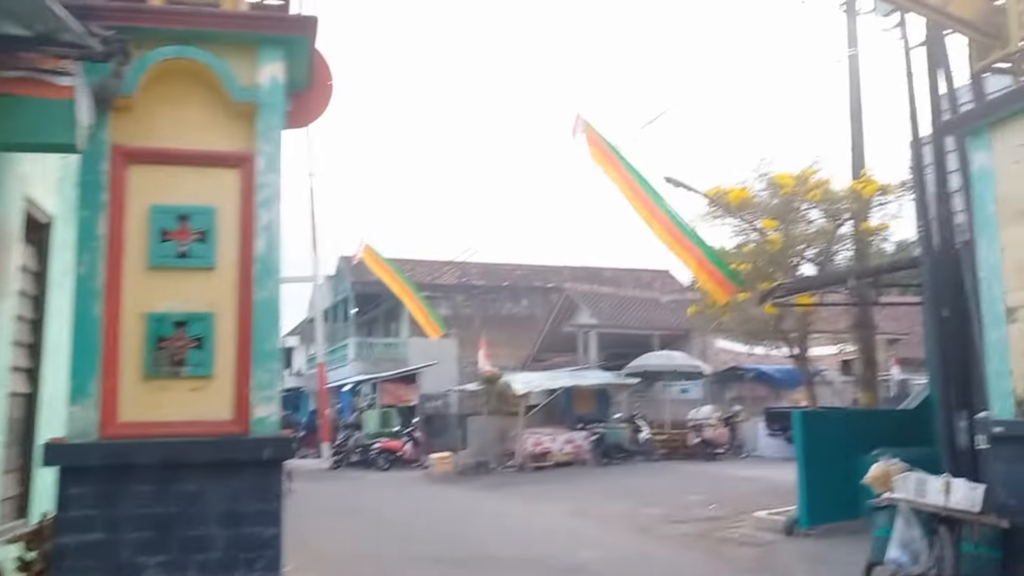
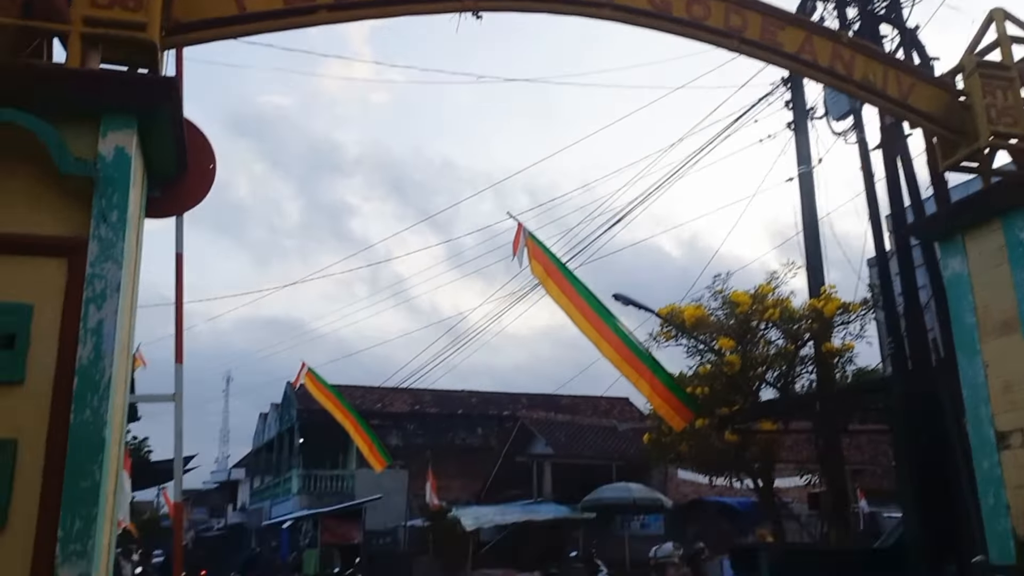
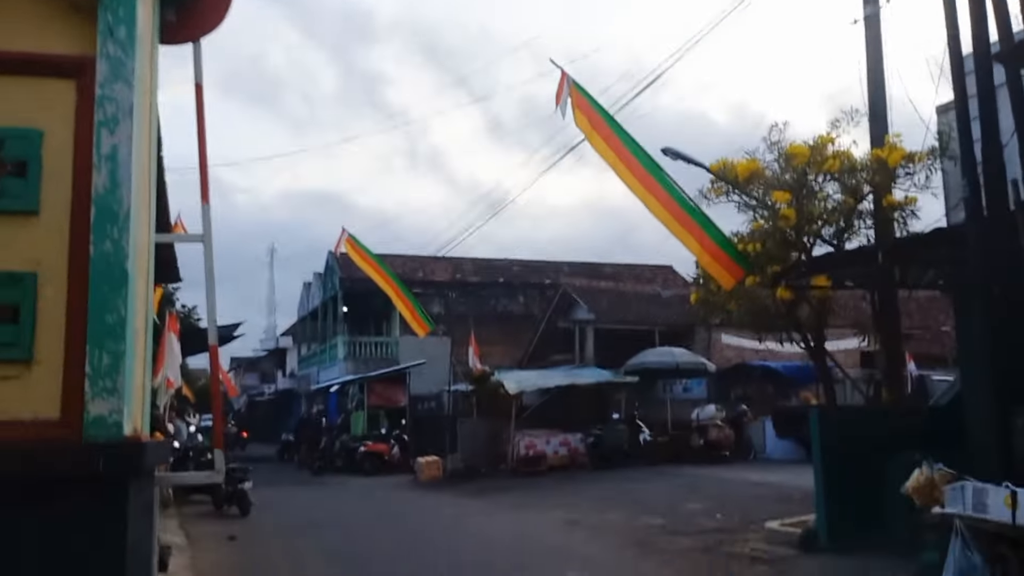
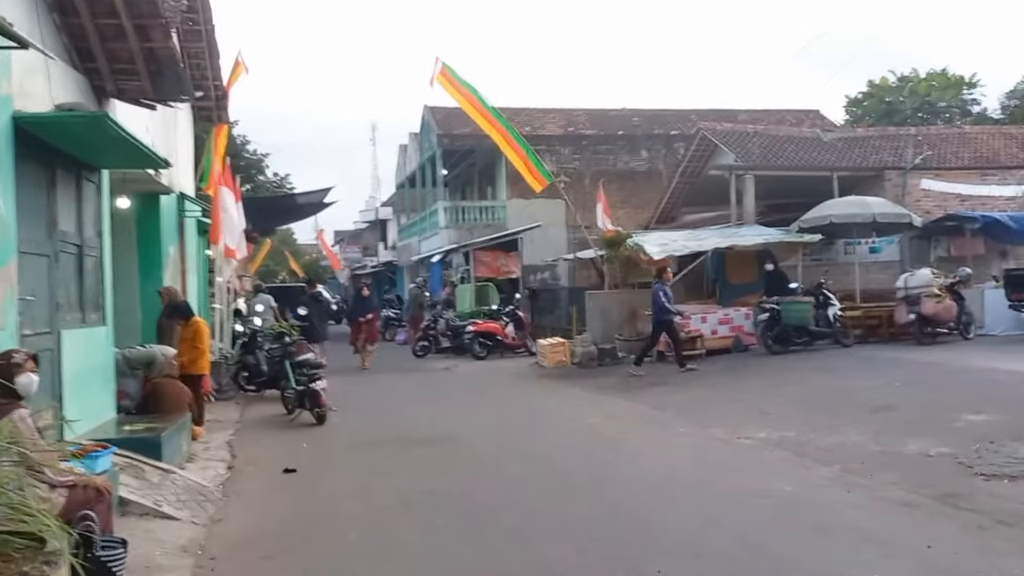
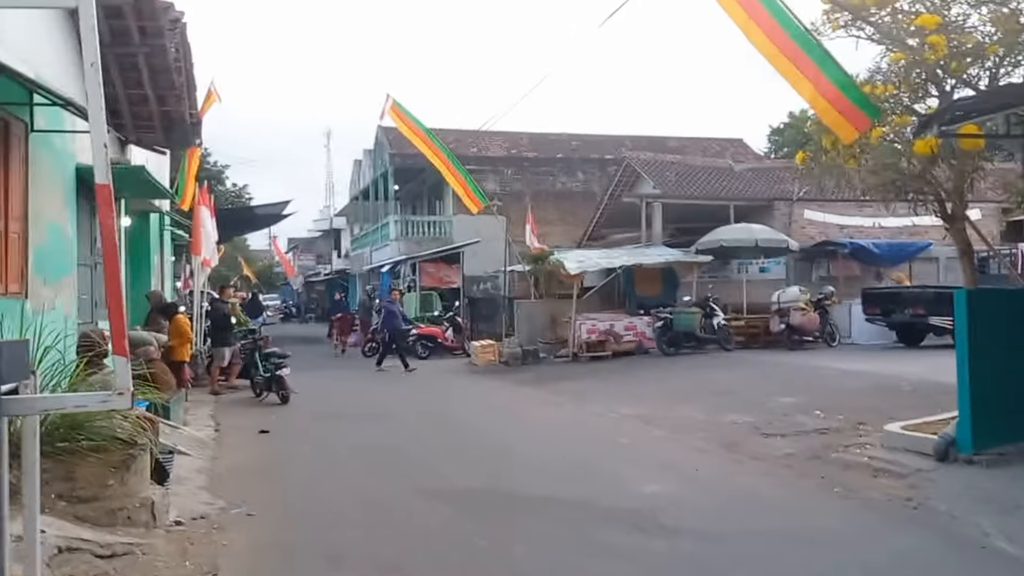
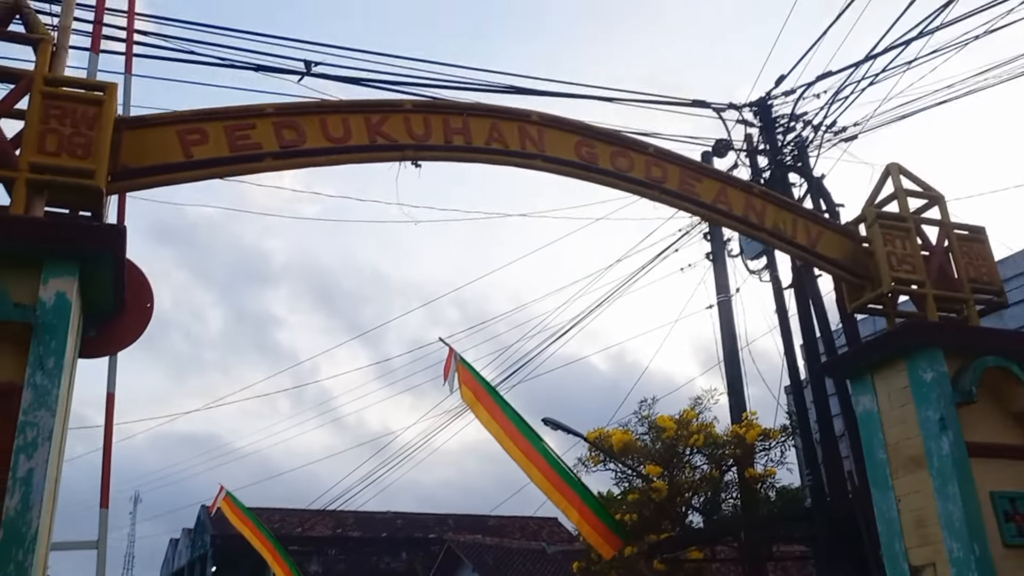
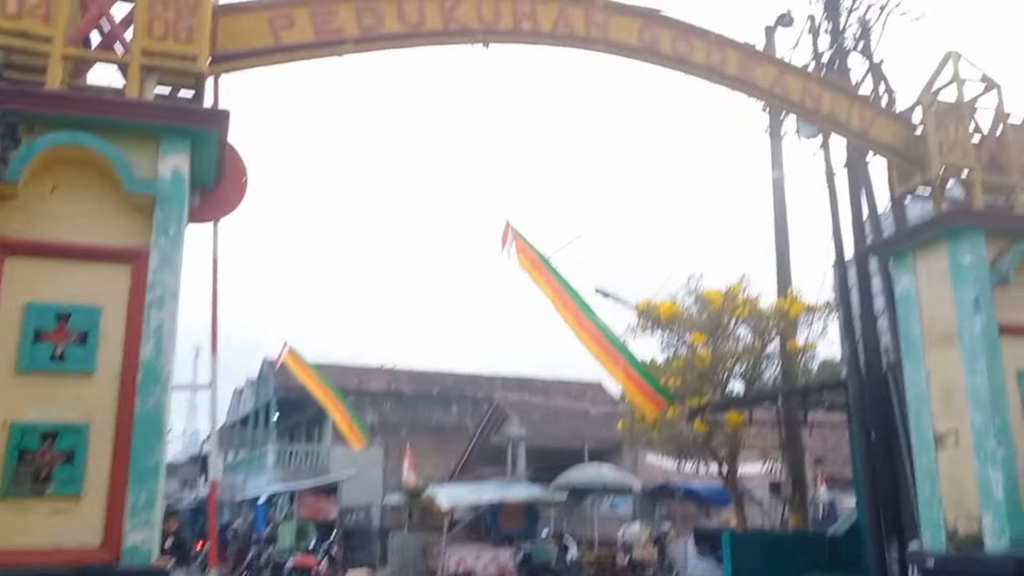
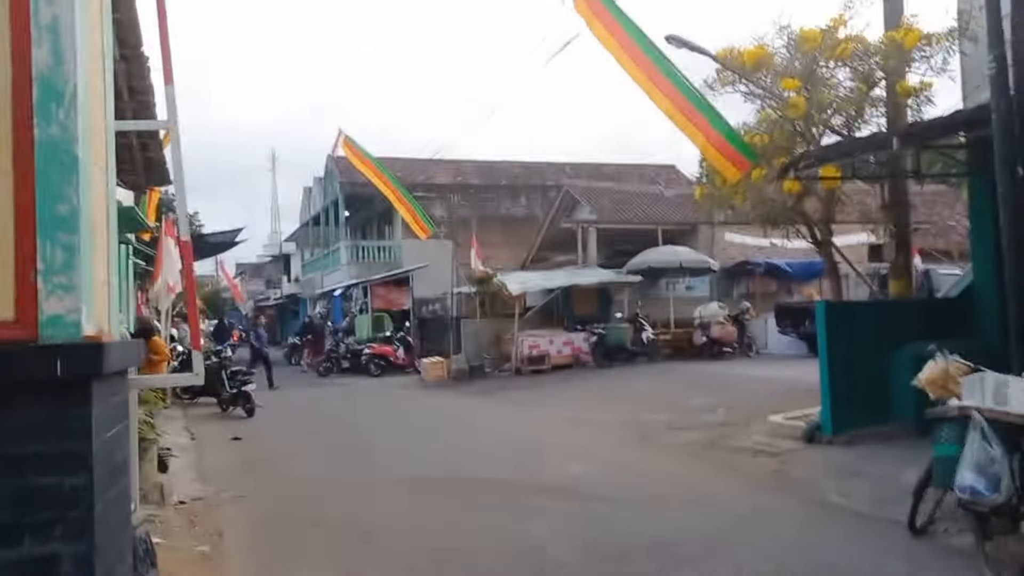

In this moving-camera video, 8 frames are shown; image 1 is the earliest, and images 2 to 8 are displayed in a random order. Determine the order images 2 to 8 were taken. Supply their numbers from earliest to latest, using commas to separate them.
7, 6, 2, 3, 8, 5, 4
